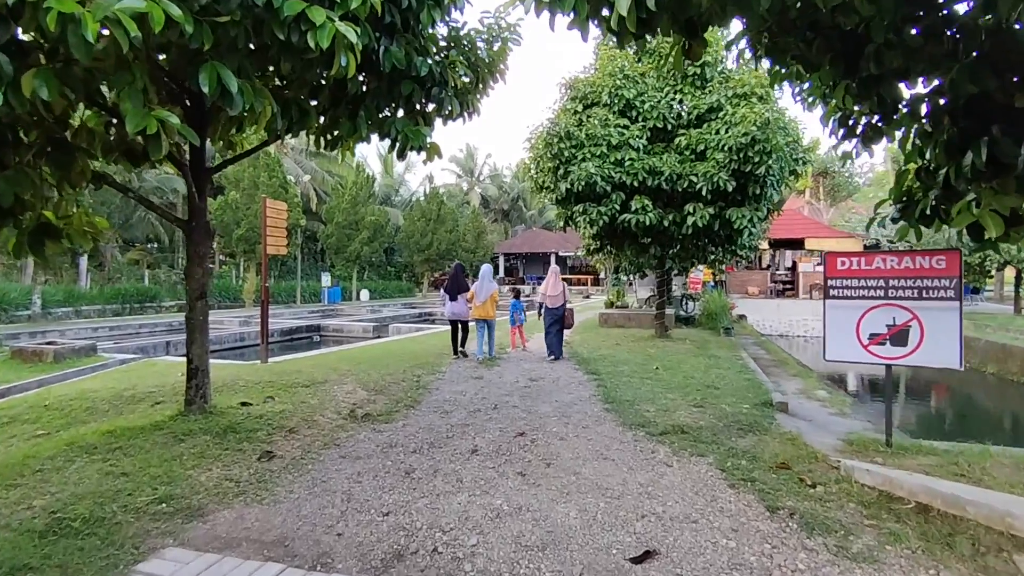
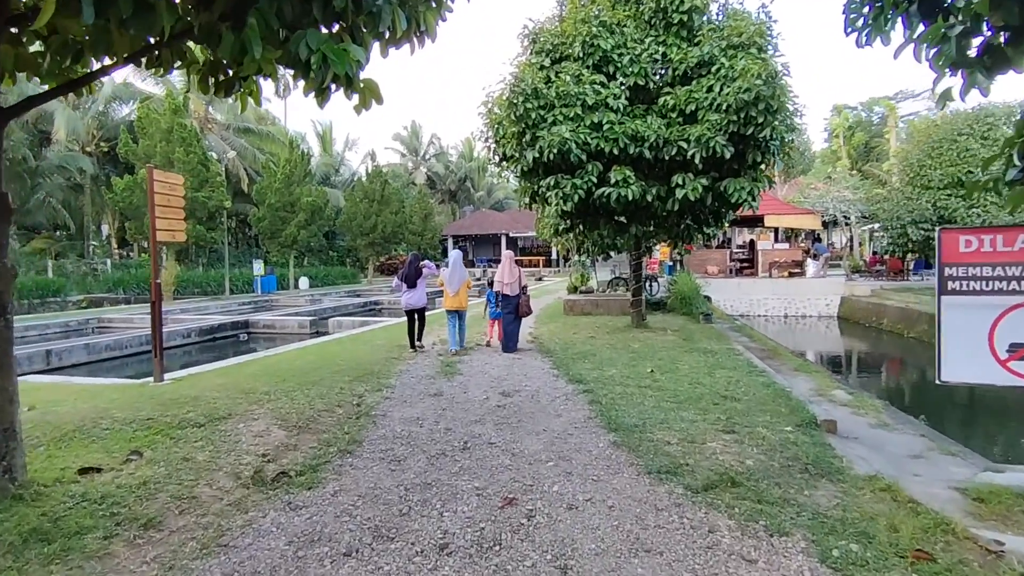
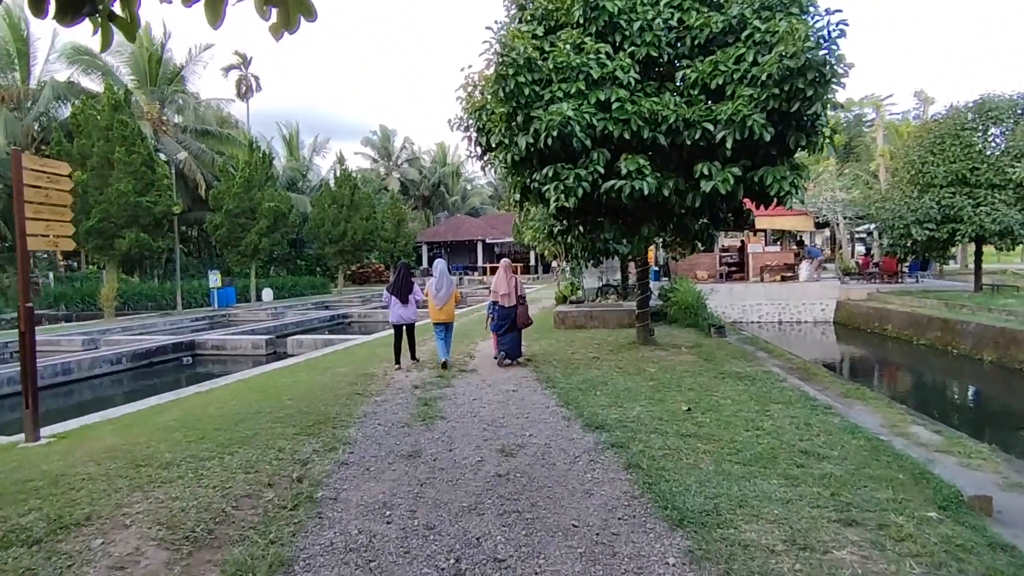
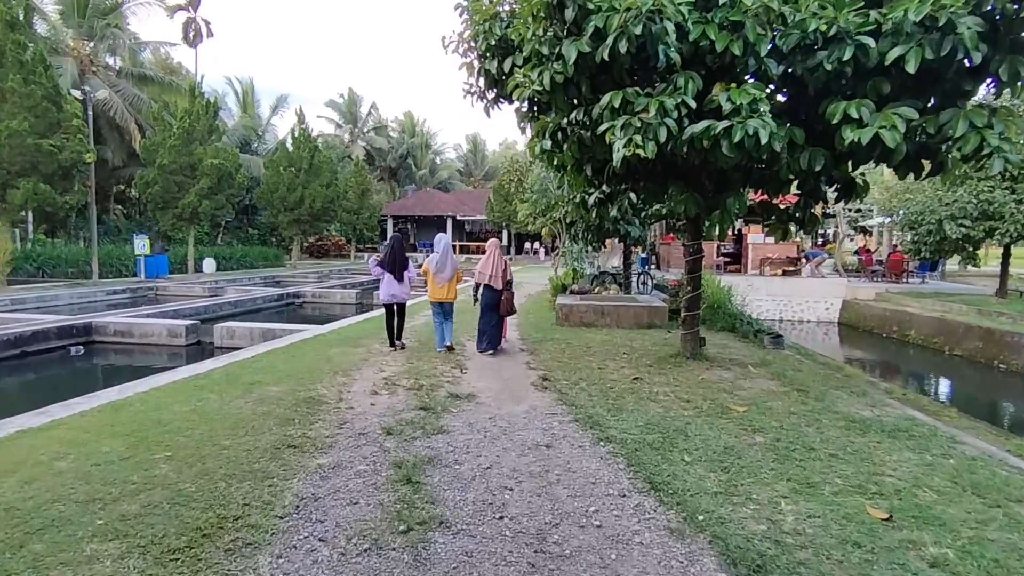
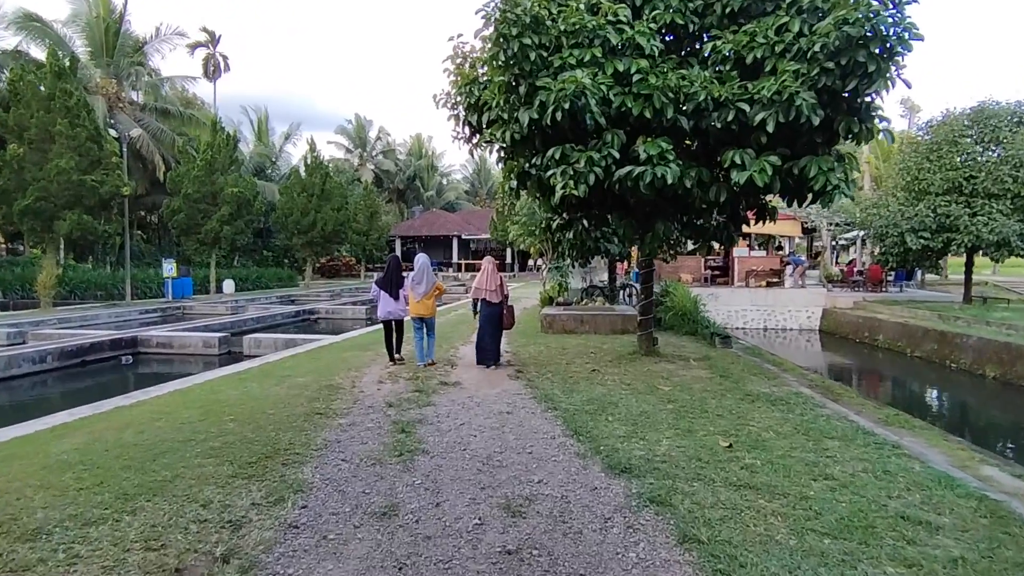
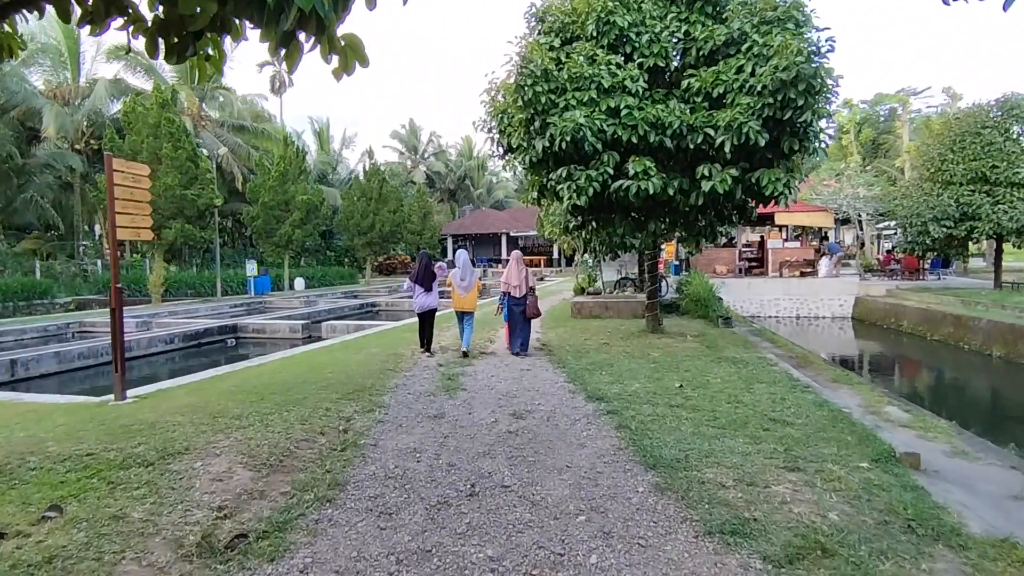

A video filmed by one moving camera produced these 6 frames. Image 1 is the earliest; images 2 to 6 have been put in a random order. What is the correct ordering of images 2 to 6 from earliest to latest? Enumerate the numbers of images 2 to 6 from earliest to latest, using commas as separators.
2, 6, 3, 5, 4
